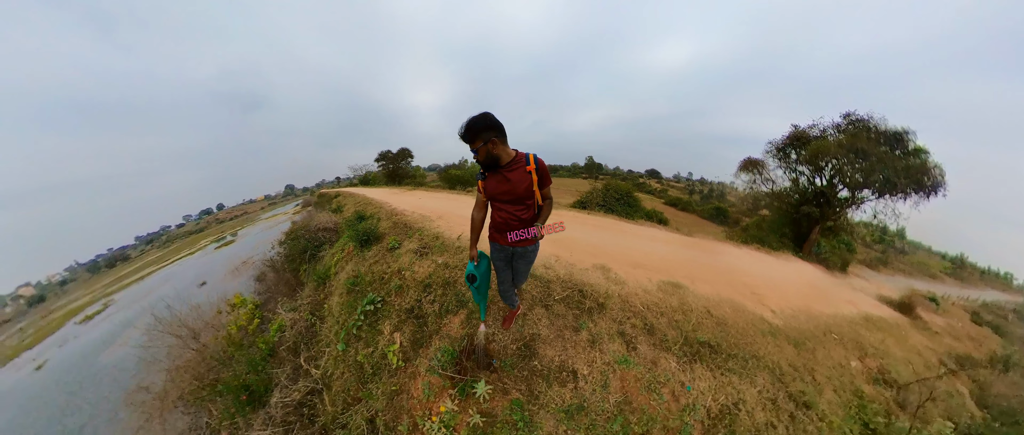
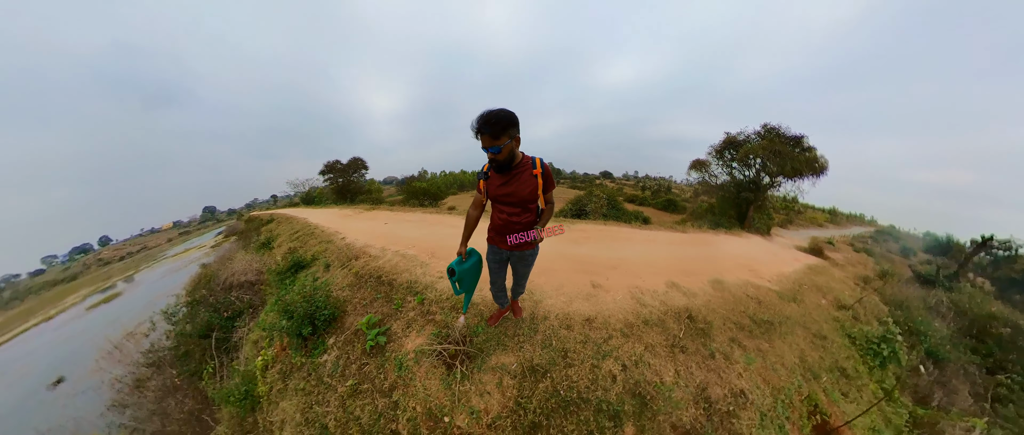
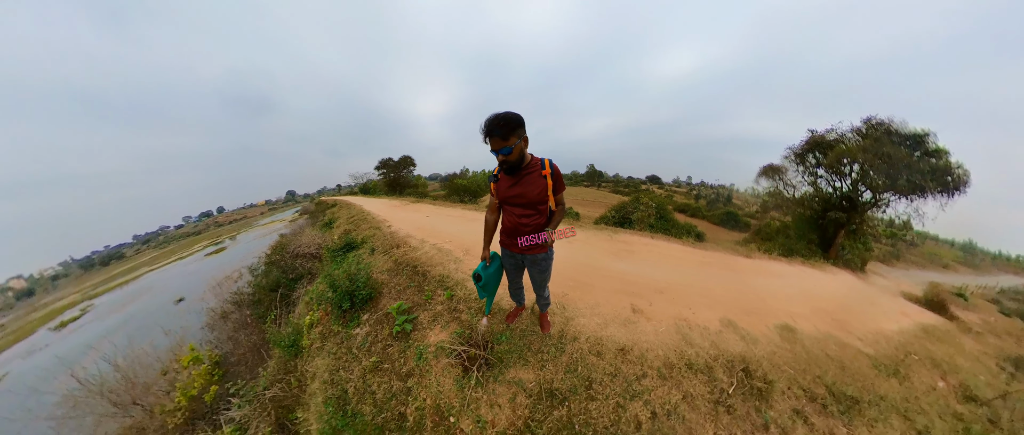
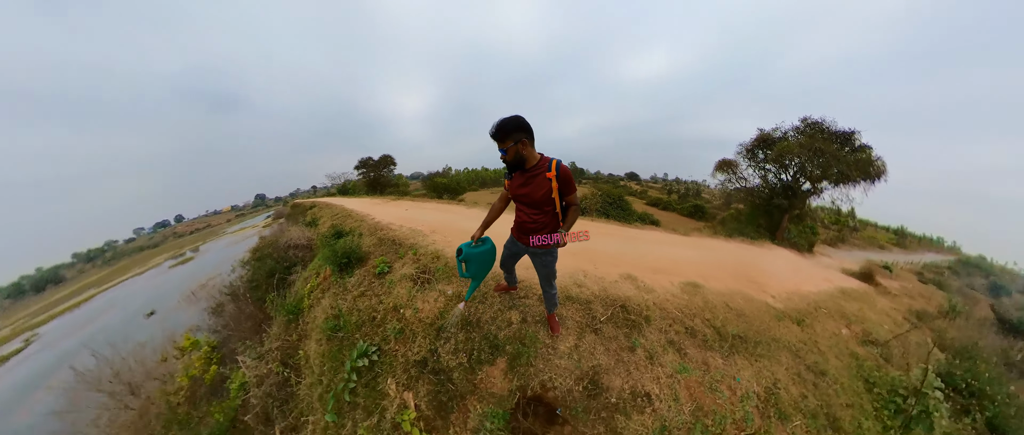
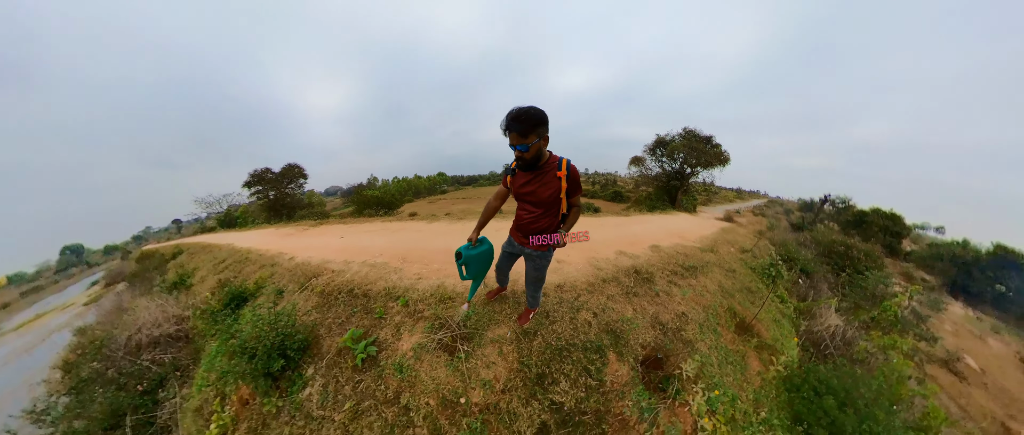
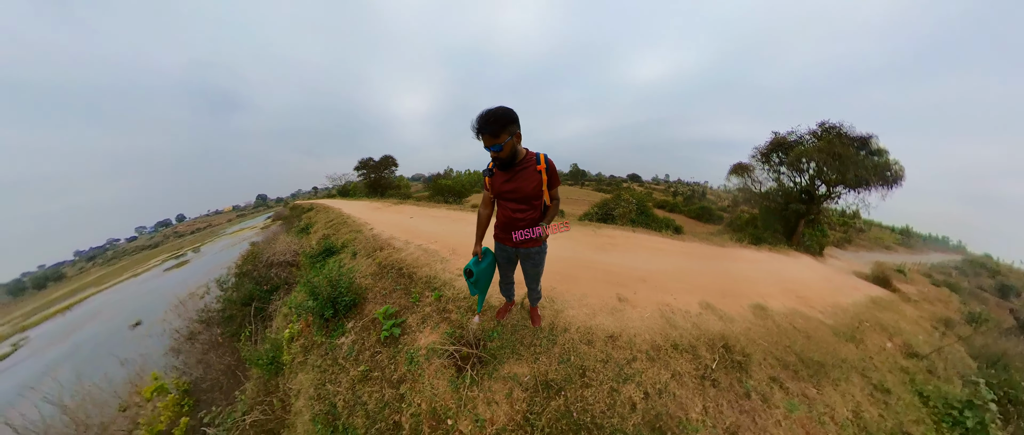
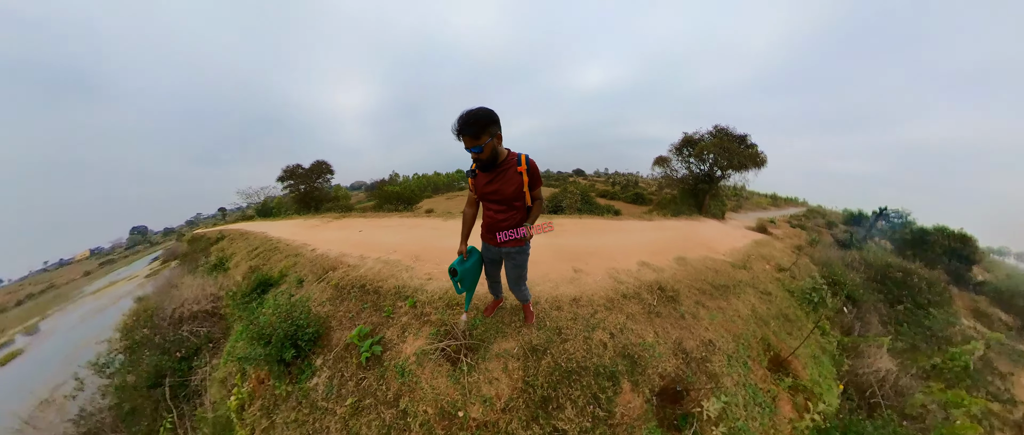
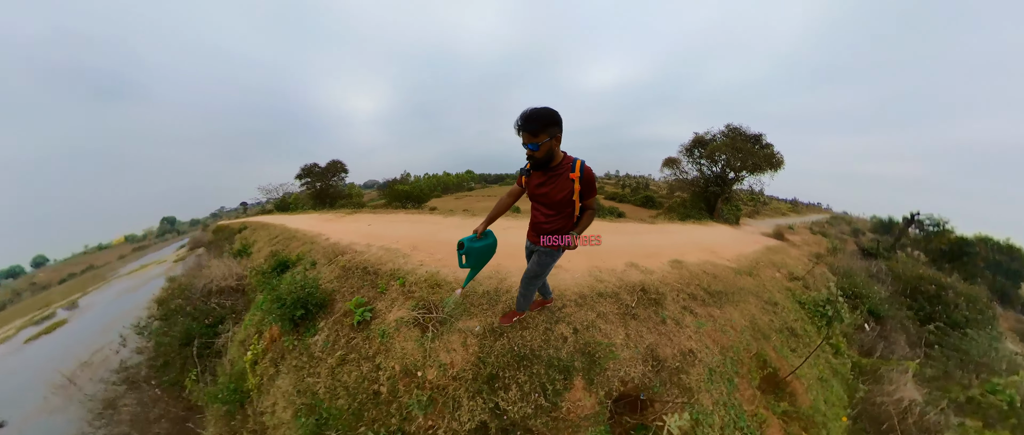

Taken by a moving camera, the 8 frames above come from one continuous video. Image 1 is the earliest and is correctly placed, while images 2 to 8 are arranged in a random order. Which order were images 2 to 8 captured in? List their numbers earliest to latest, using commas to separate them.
4, 8, 5, 7, 2, 6, 3
